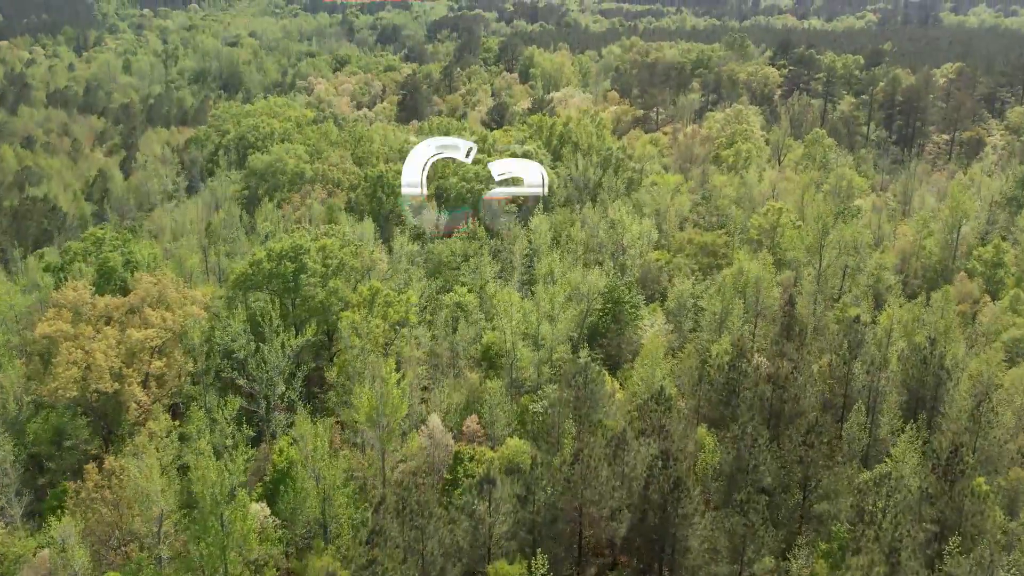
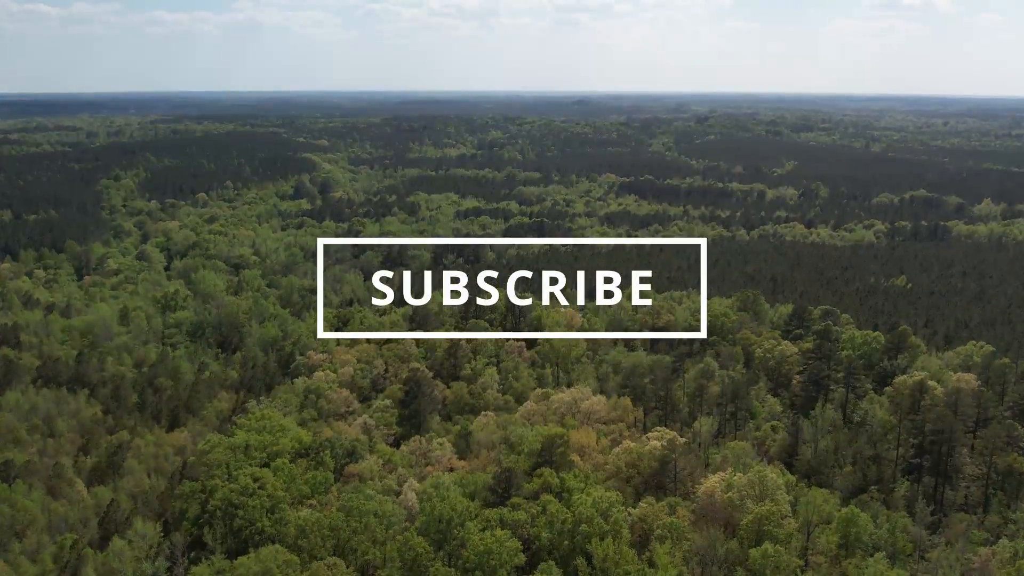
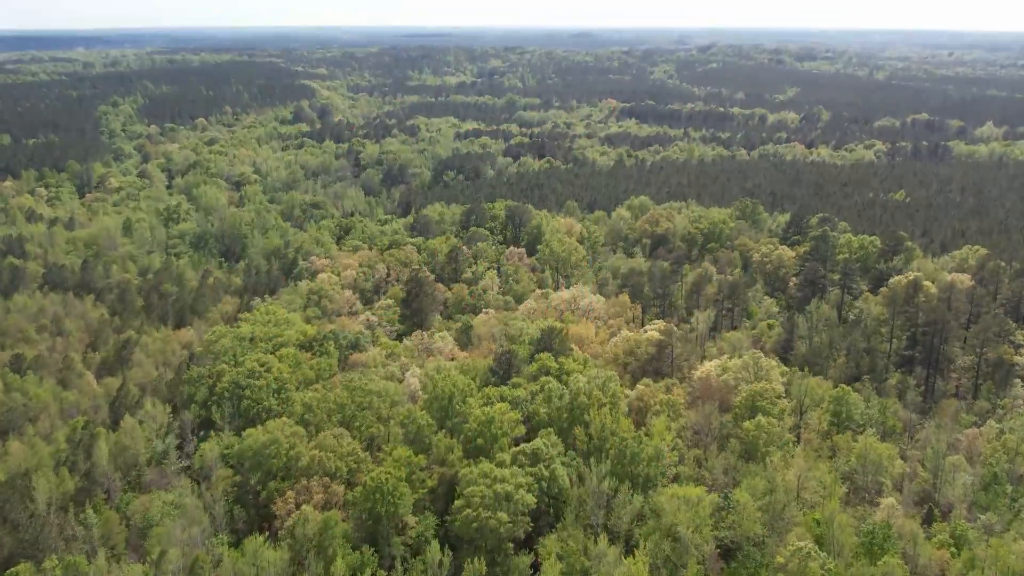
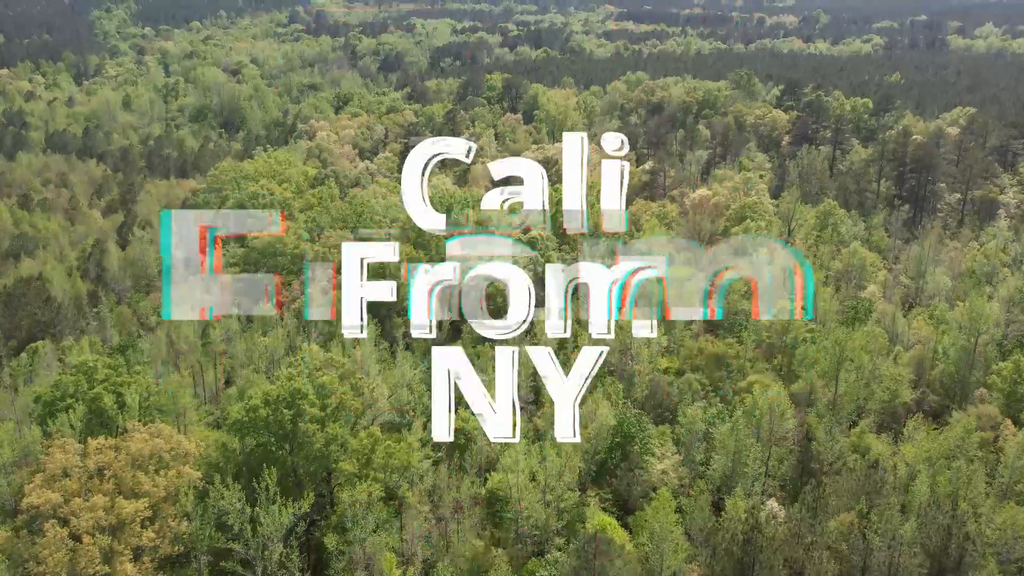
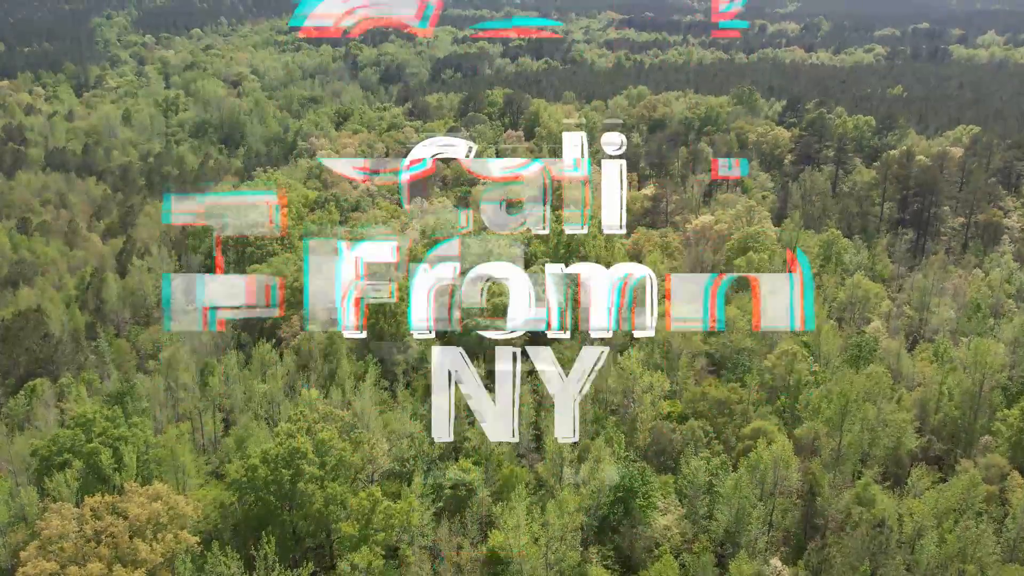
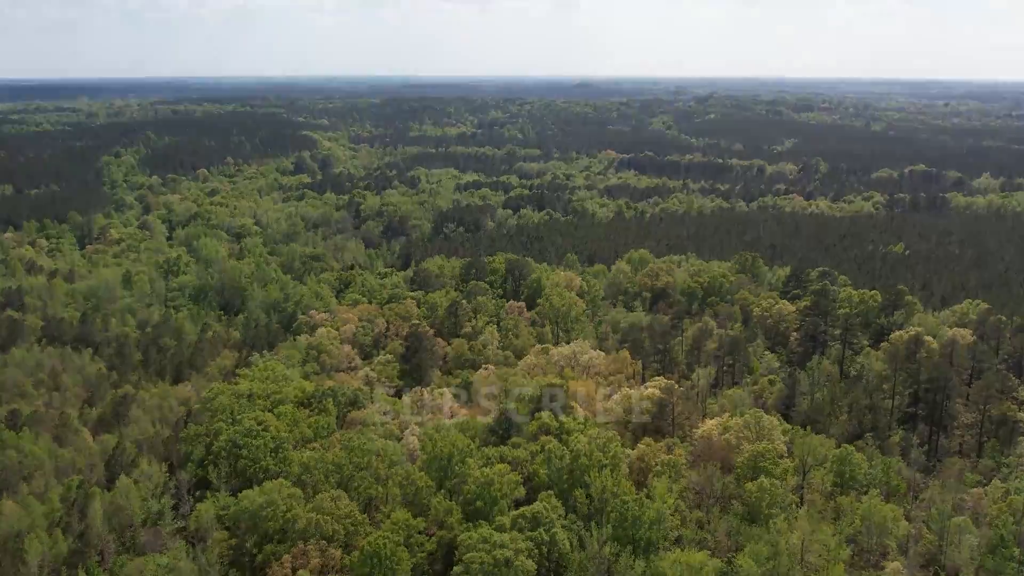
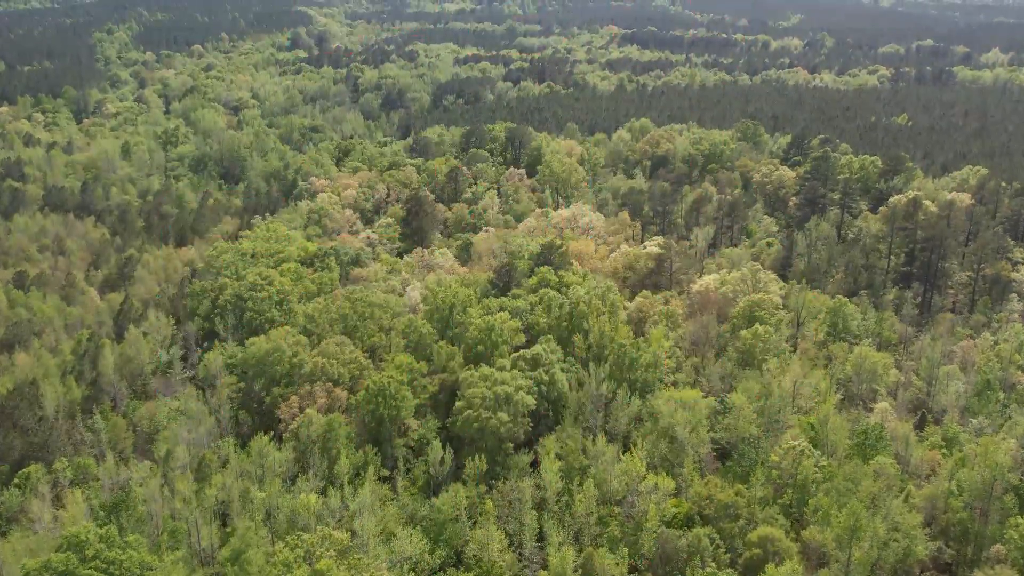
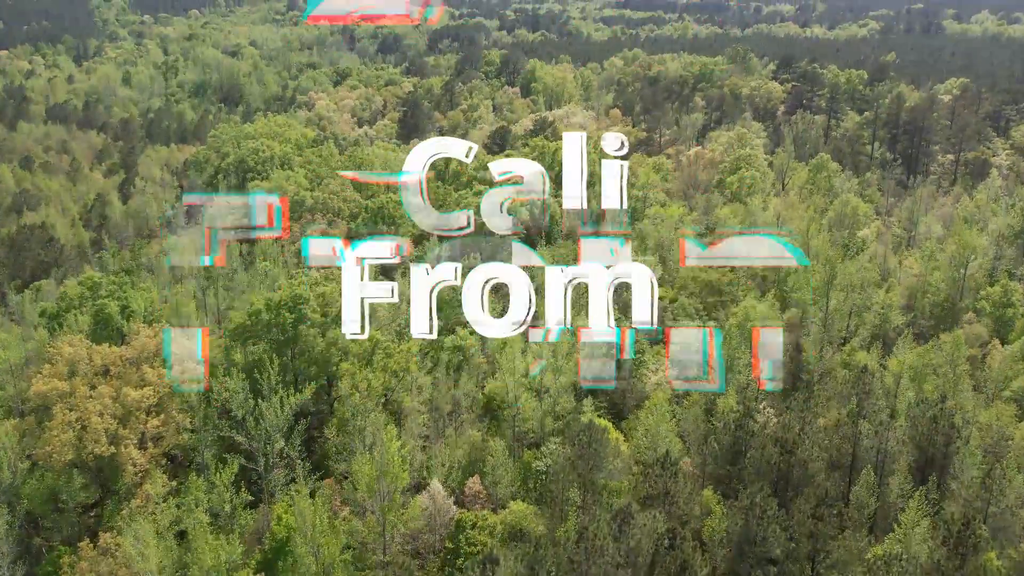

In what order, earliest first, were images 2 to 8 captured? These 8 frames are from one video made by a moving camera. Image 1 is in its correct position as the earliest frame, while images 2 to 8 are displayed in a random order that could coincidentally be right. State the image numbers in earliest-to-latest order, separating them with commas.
8, 4, 5, 7, 3, 6, 2
